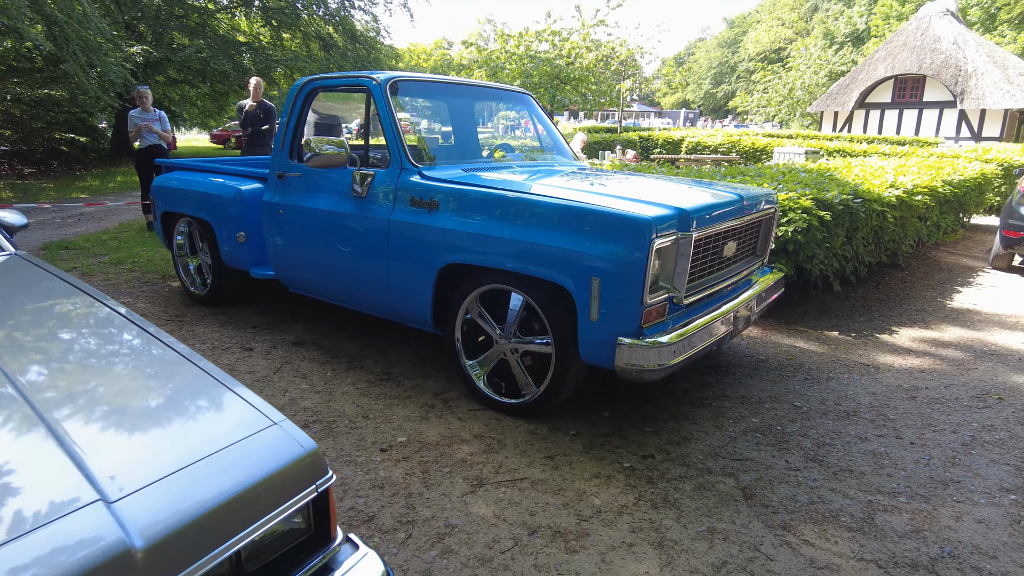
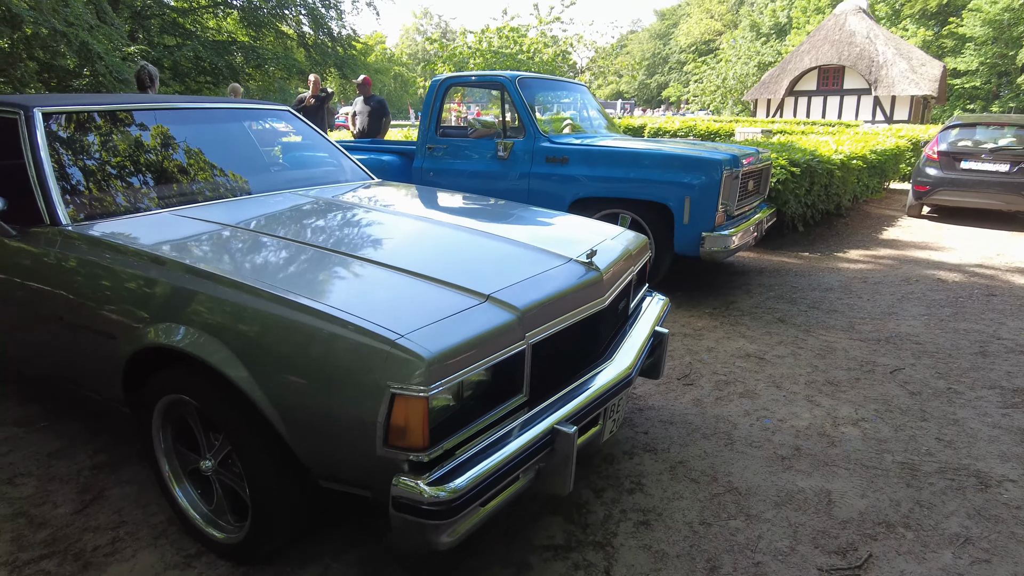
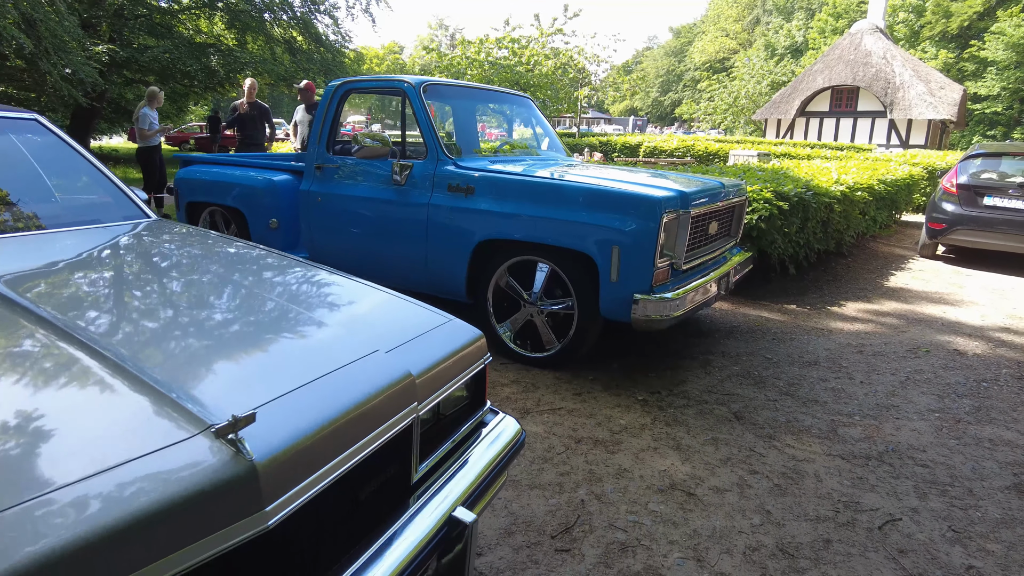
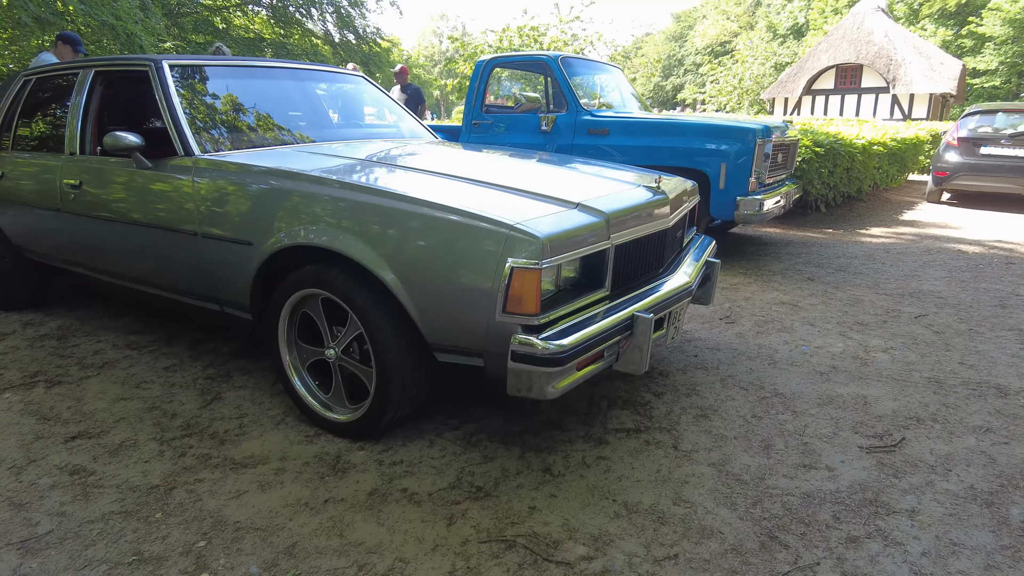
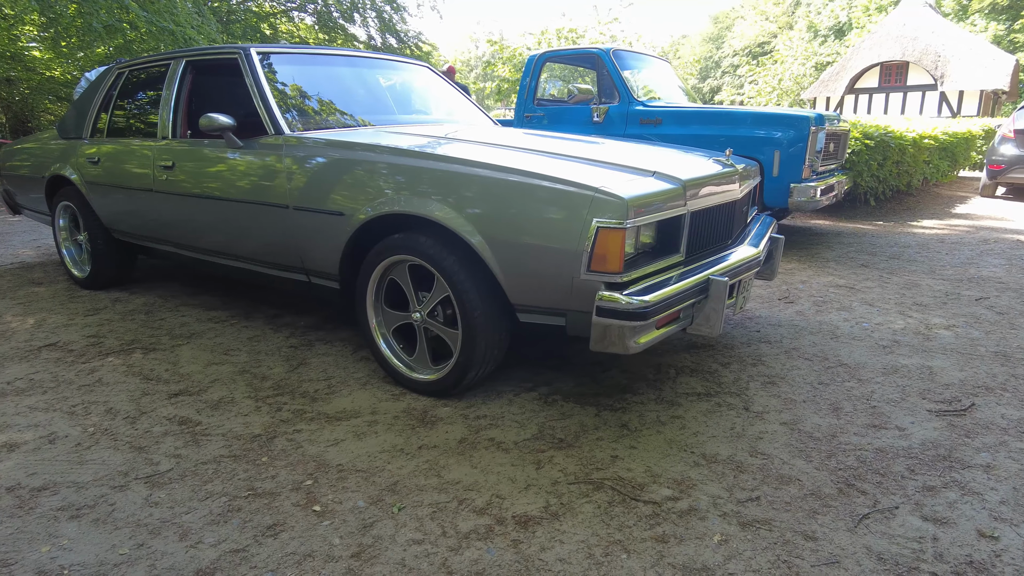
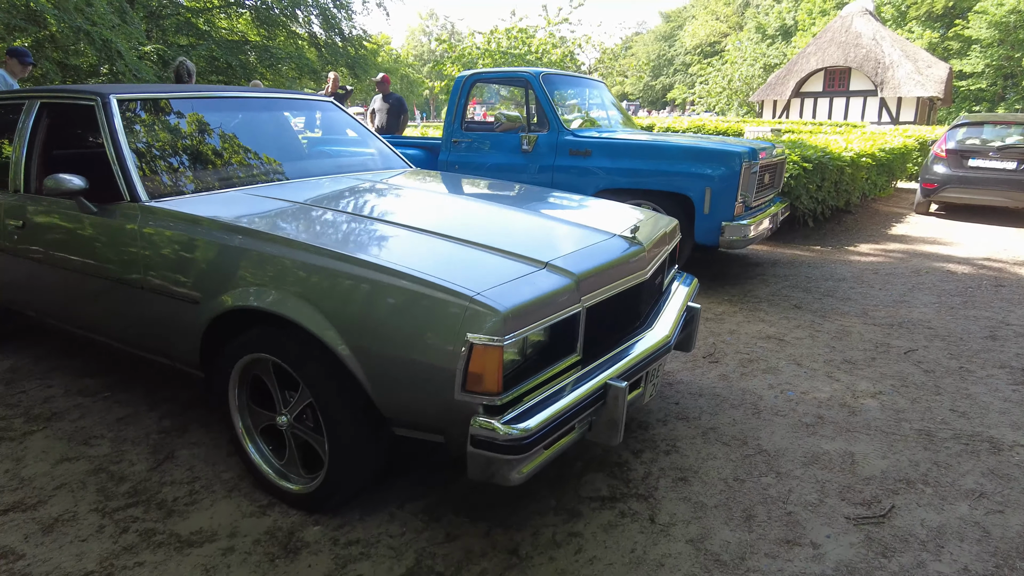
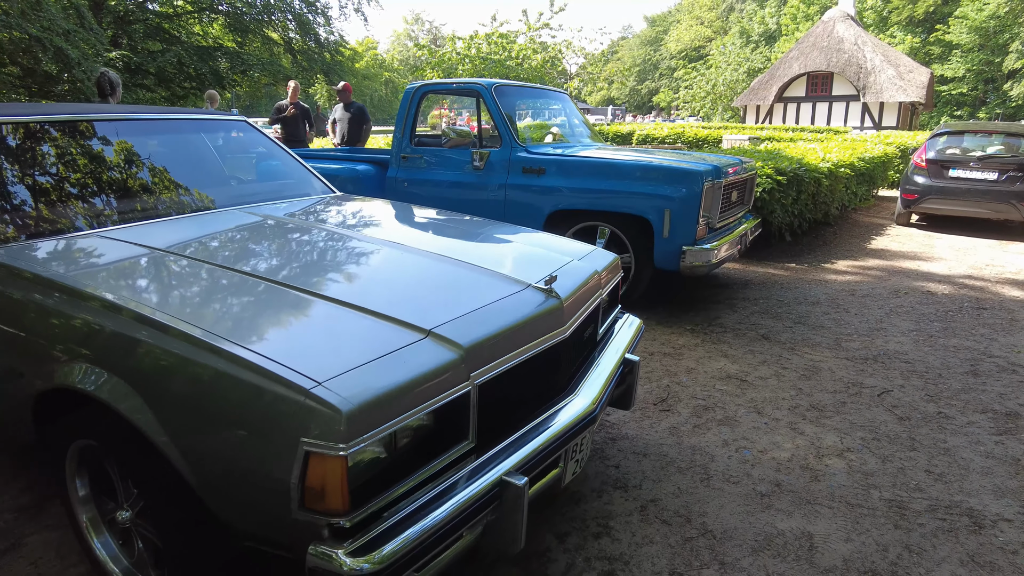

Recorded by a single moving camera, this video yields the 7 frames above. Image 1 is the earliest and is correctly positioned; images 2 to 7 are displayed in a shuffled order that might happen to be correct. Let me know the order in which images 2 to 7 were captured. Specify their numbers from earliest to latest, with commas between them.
3, 7, 2, 6, 4, 5
